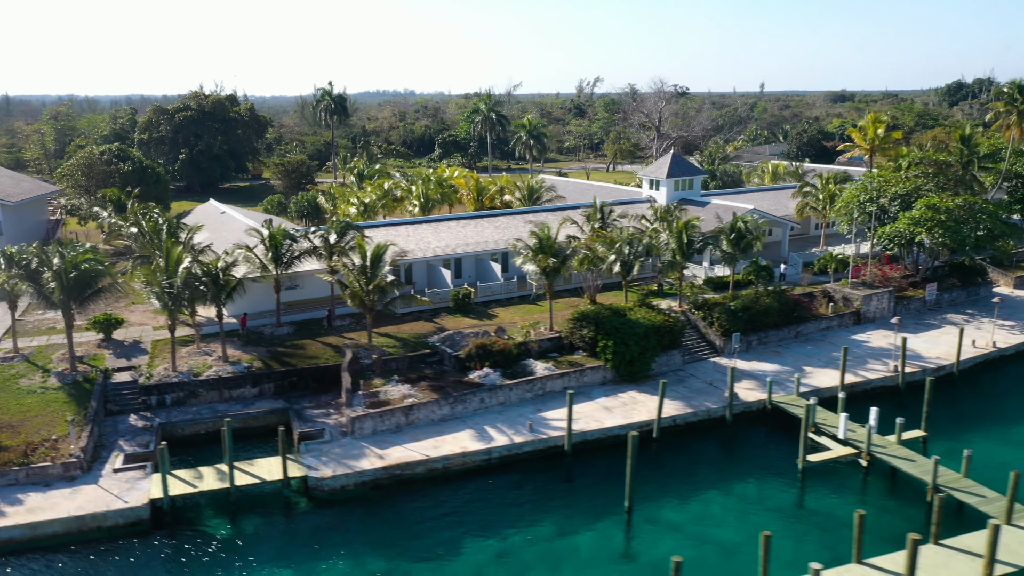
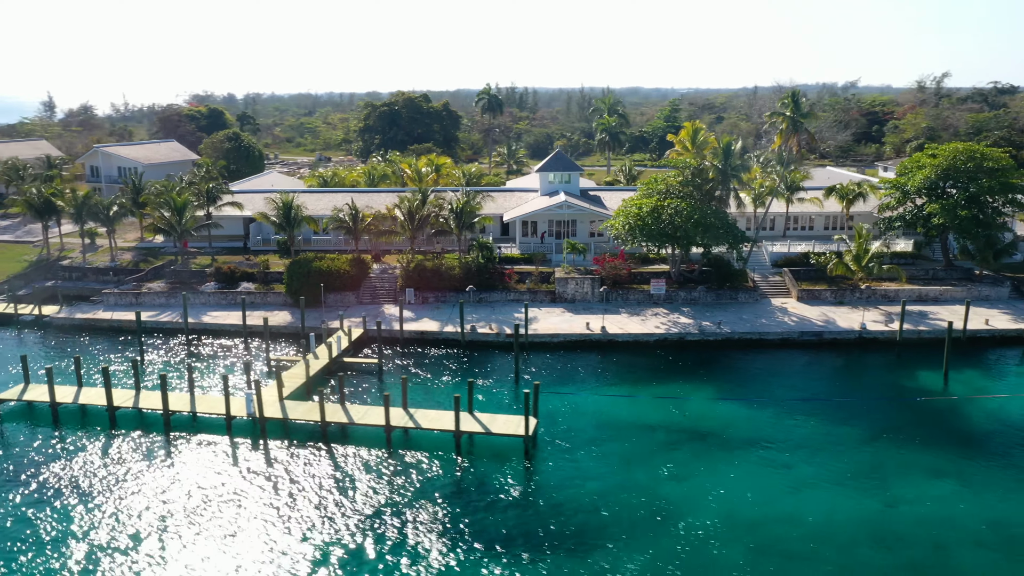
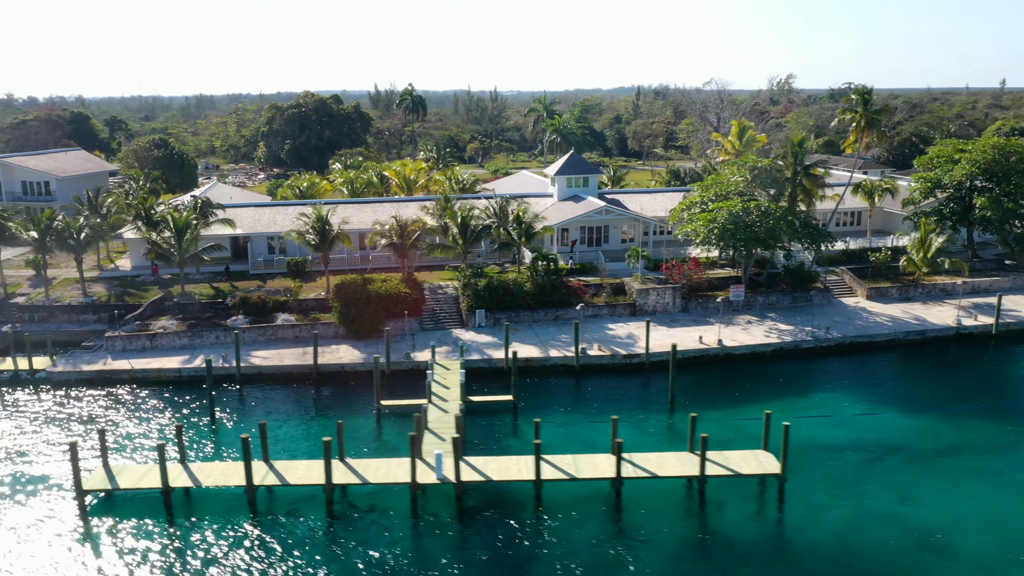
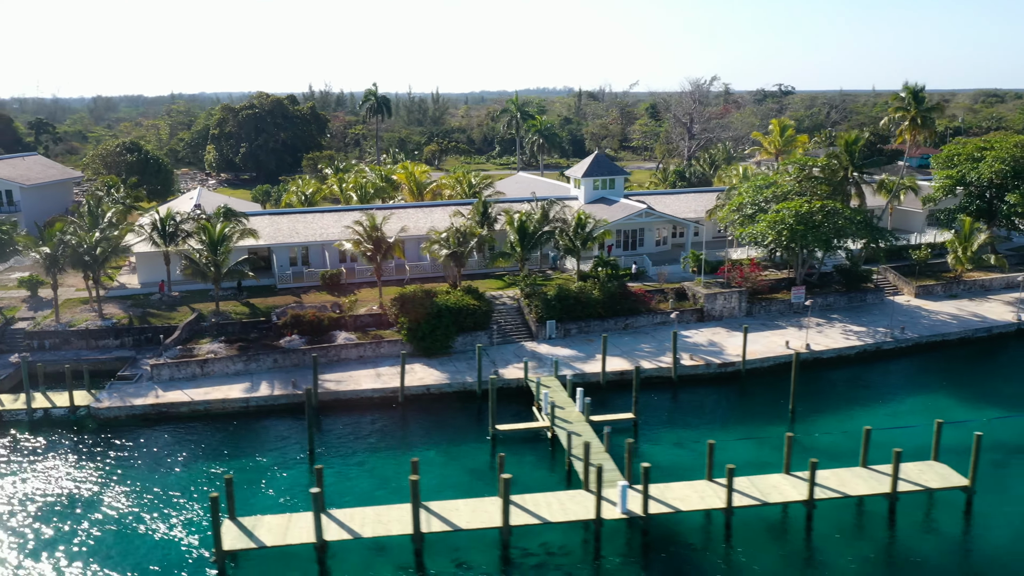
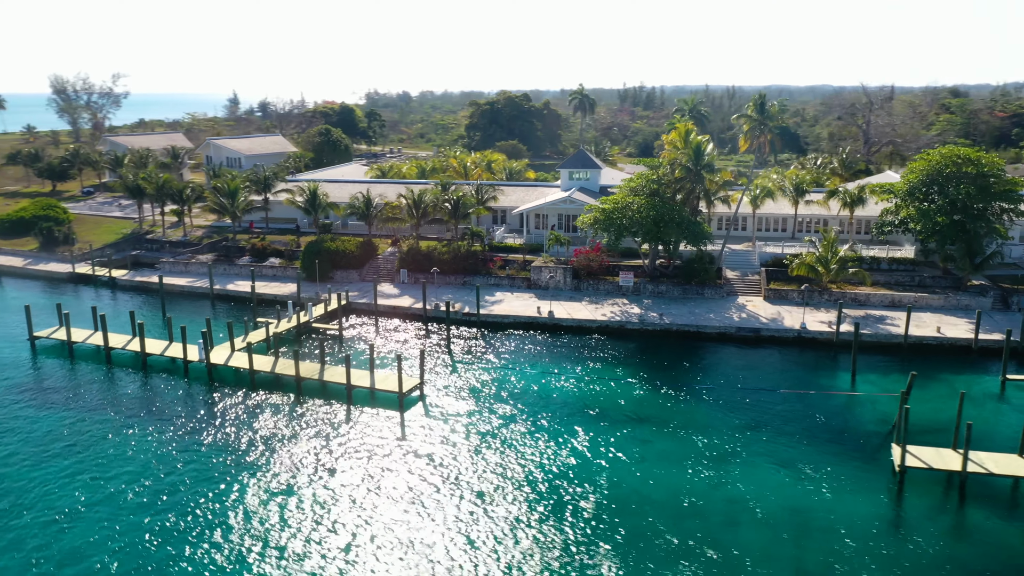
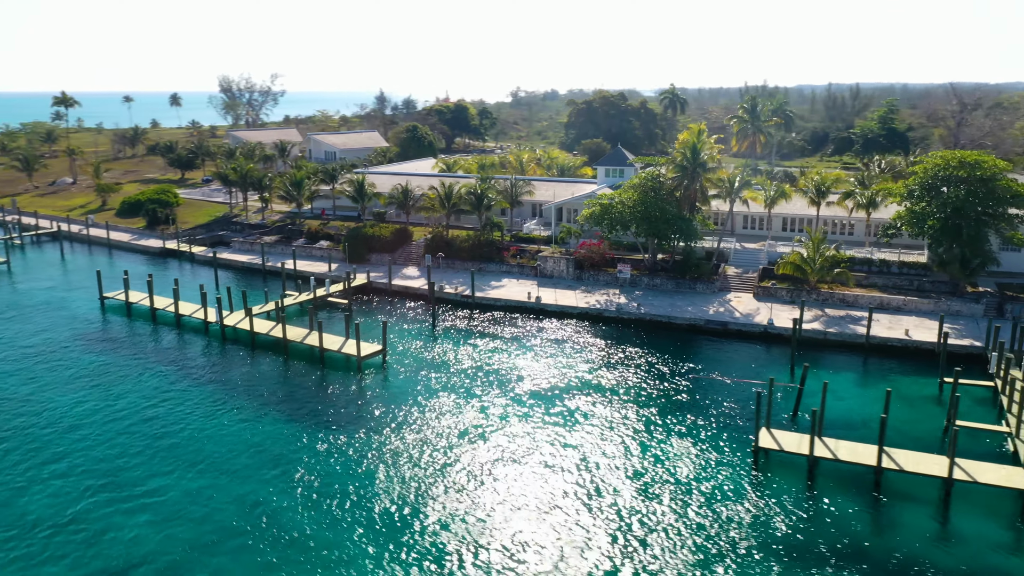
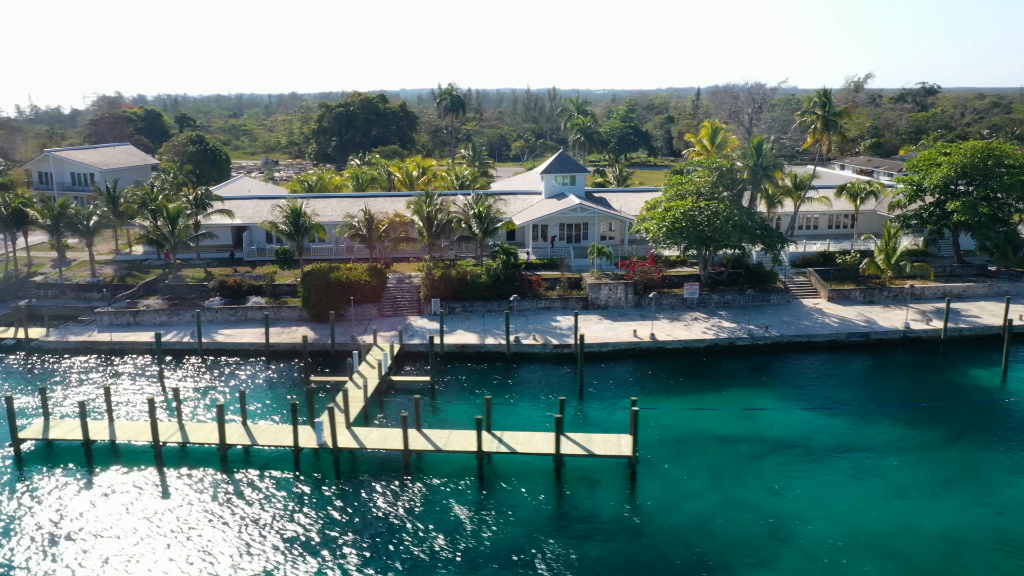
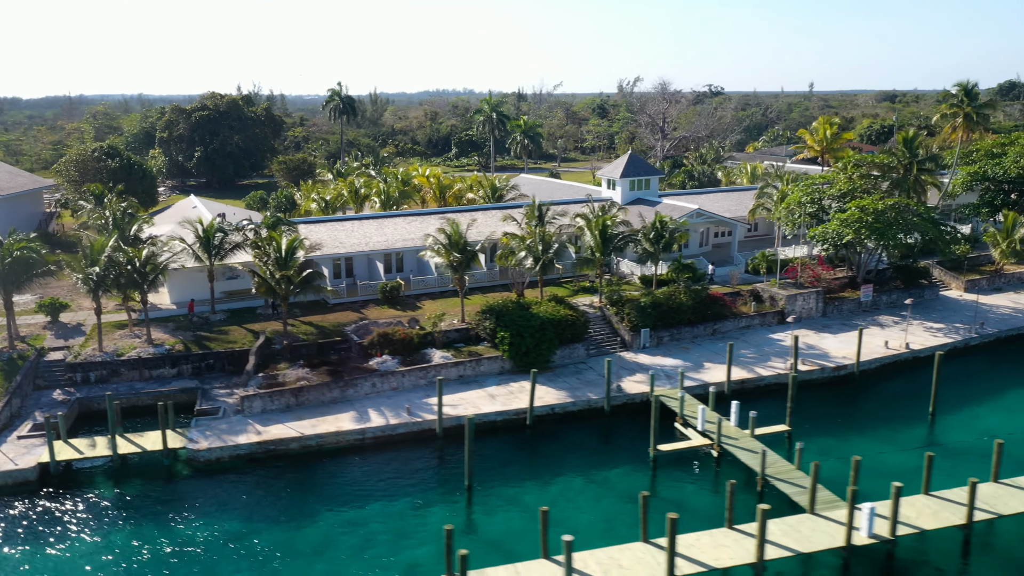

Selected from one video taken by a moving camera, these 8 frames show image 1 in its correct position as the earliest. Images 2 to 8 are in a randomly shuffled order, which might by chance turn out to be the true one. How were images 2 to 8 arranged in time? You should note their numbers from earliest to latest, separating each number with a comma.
8, 4, 3, 7, 2, 5, 6
